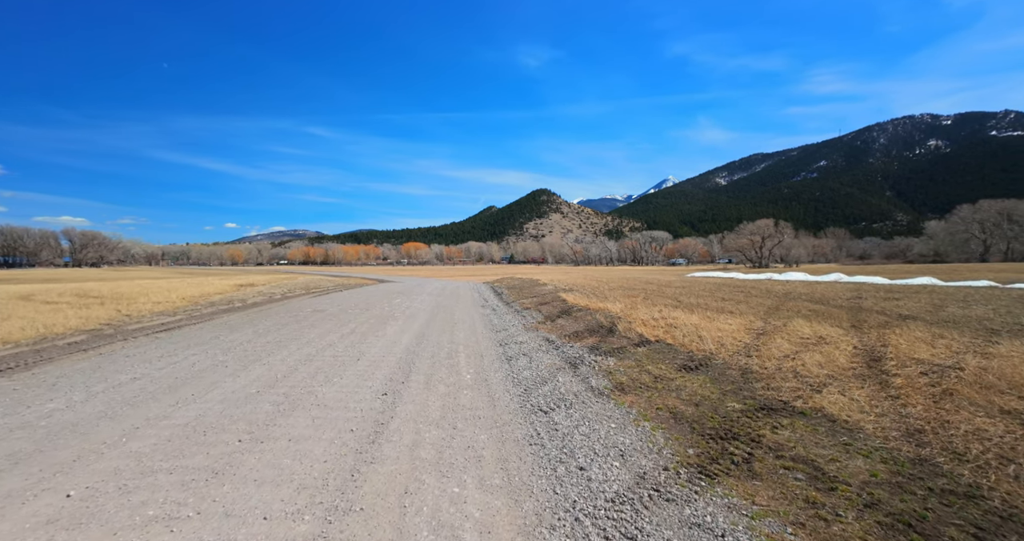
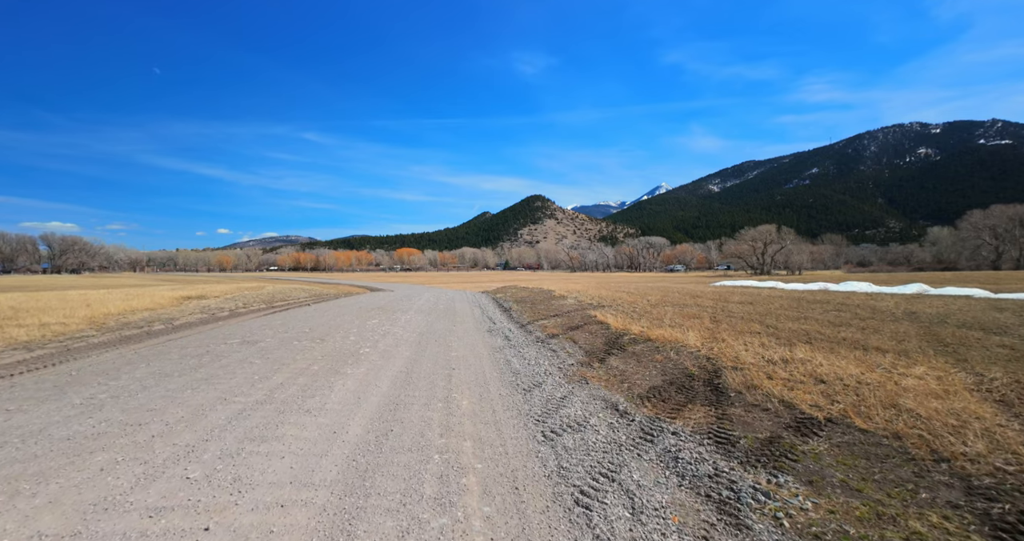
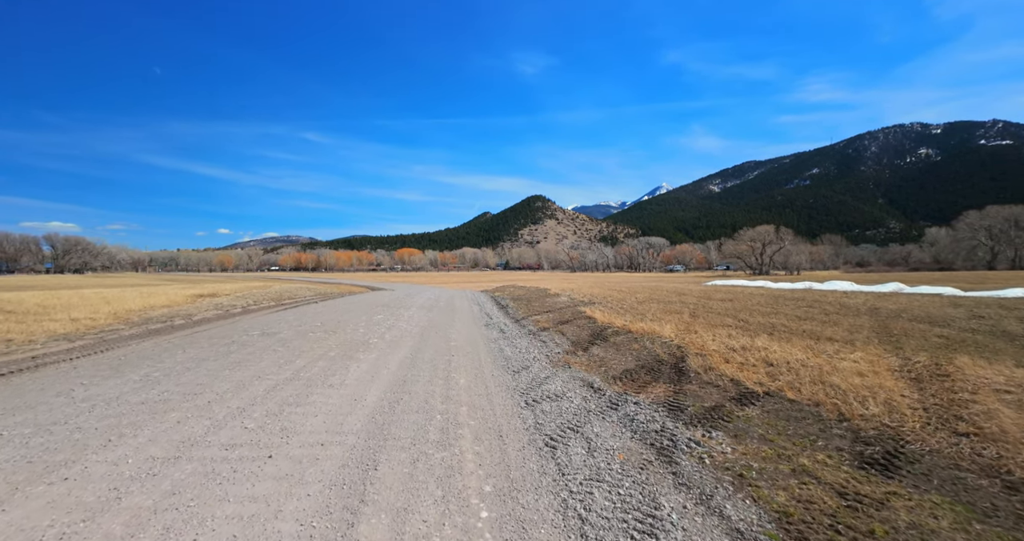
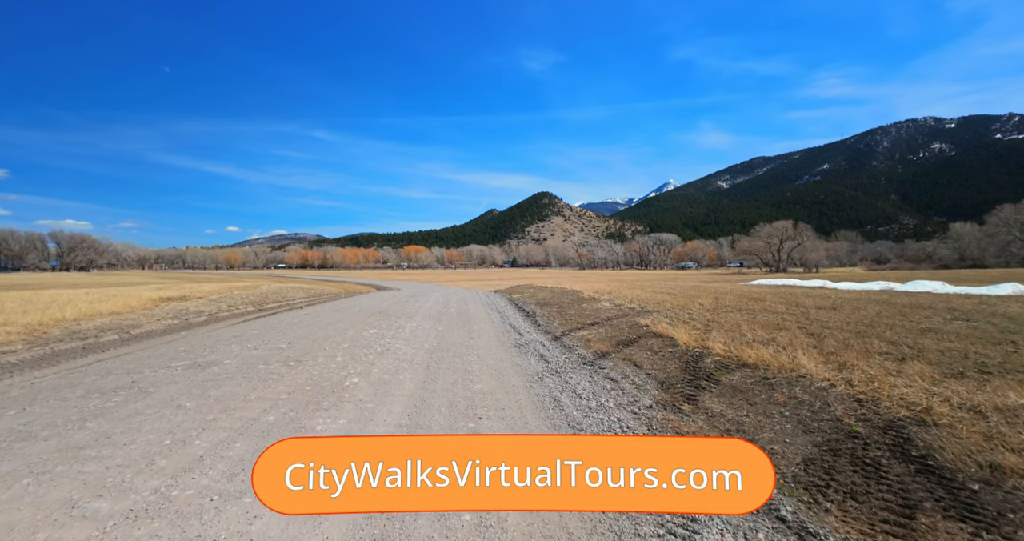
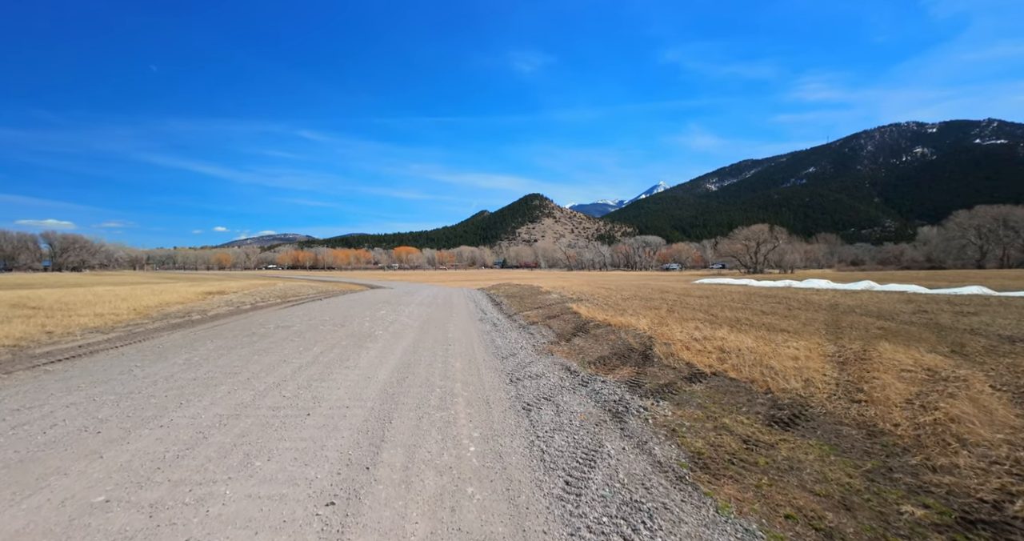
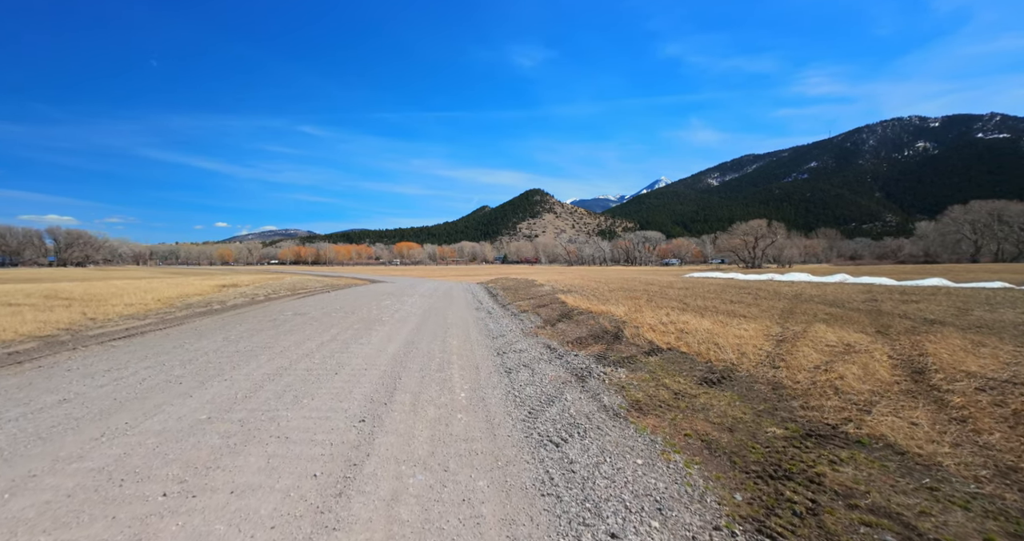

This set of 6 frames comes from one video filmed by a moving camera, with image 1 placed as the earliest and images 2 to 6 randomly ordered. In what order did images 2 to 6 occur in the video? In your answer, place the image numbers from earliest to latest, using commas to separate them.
6, 5, 3, 2, 4
